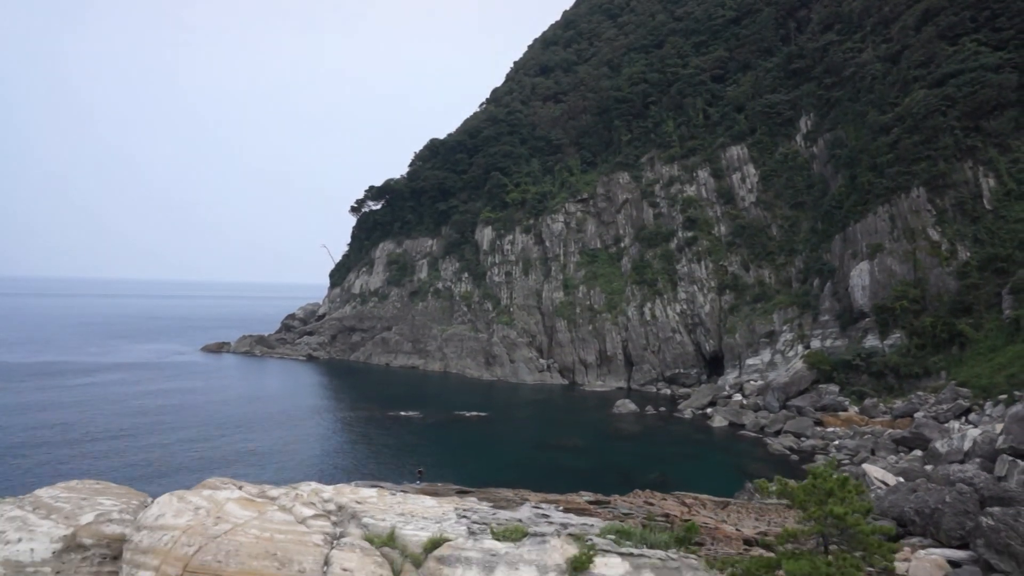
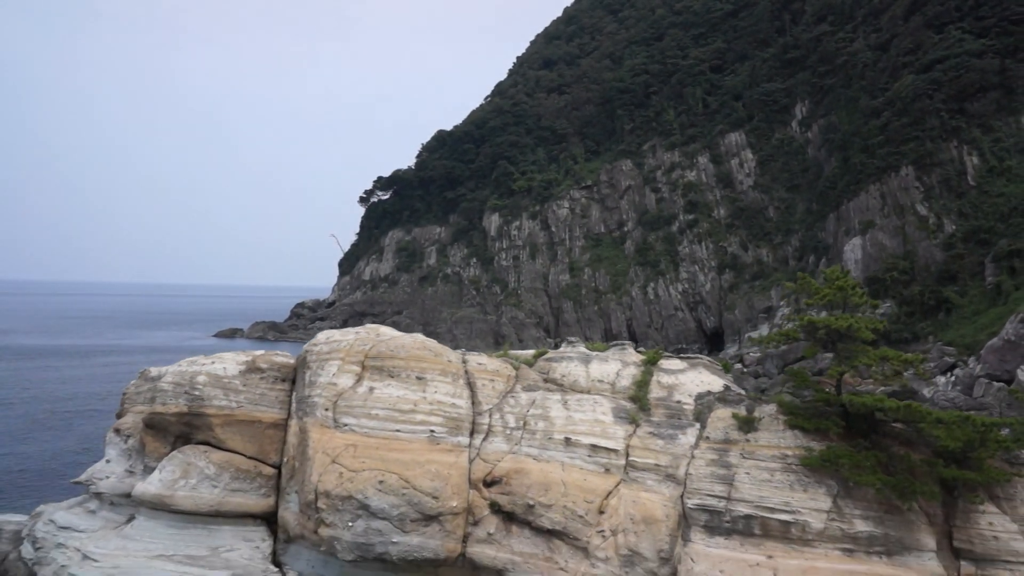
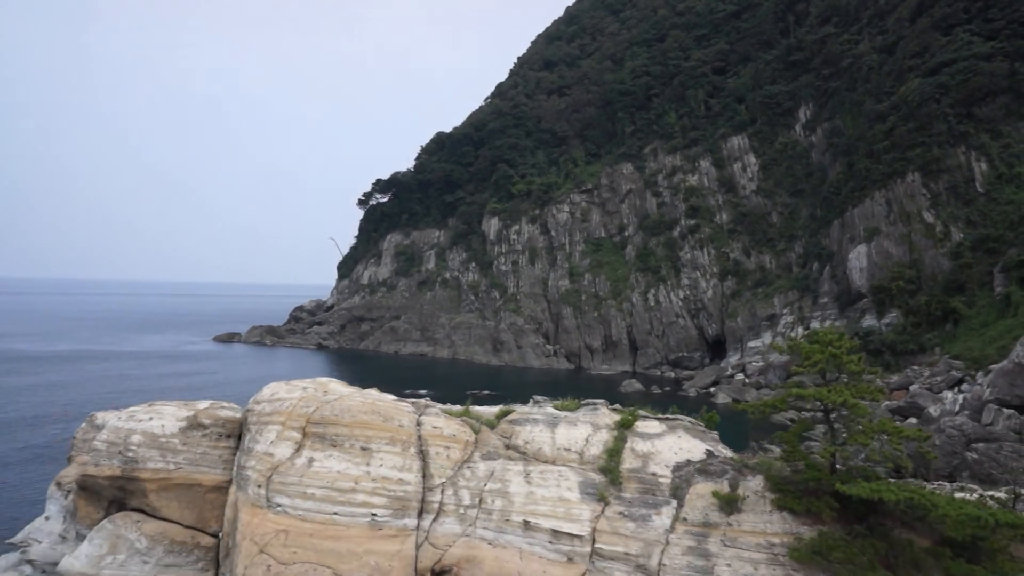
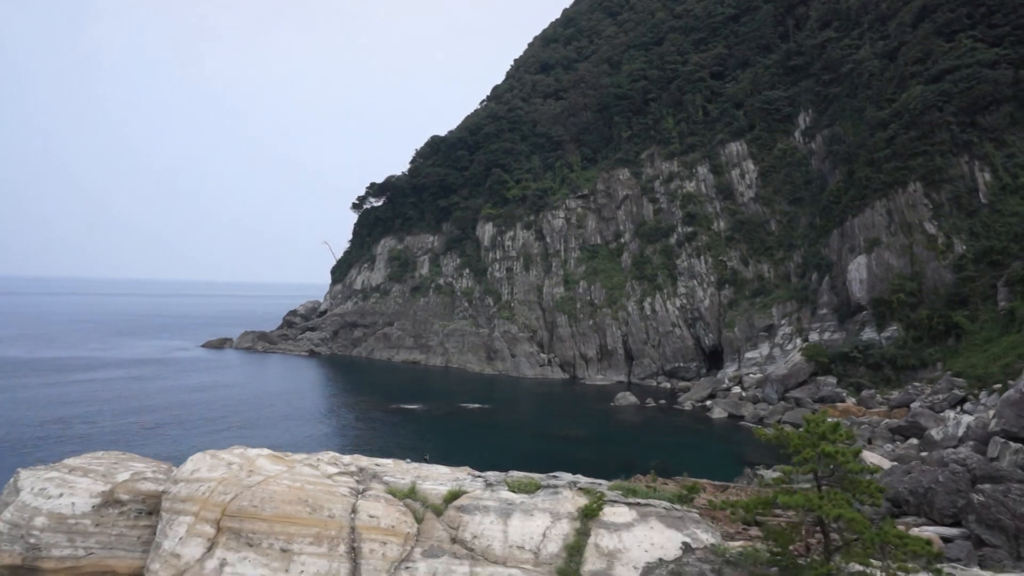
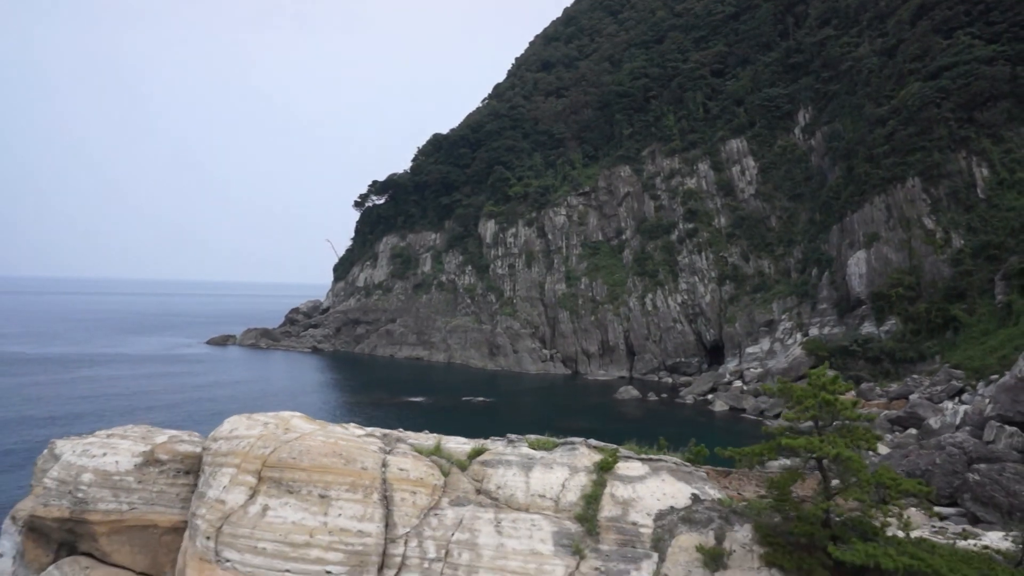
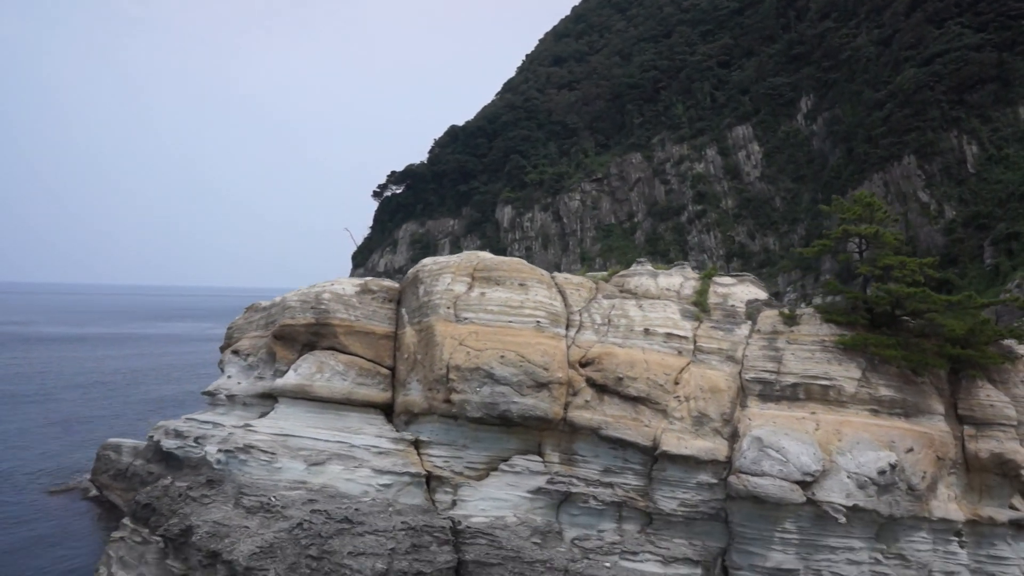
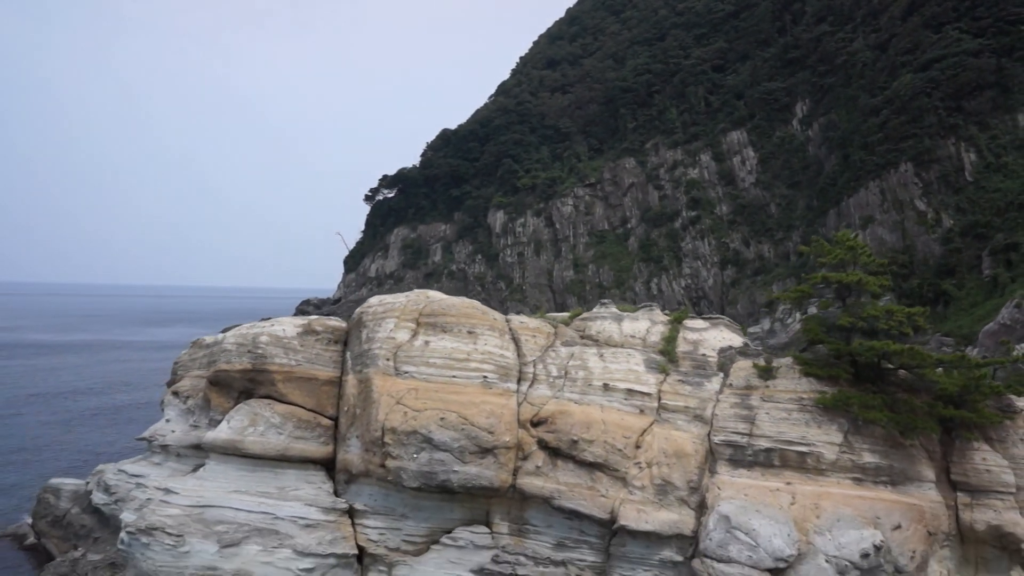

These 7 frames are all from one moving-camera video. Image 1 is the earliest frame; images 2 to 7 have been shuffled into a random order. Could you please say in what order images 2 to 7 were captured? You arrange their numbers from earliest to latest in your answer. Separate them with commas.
4, 5, 3, 2, 7, 6
